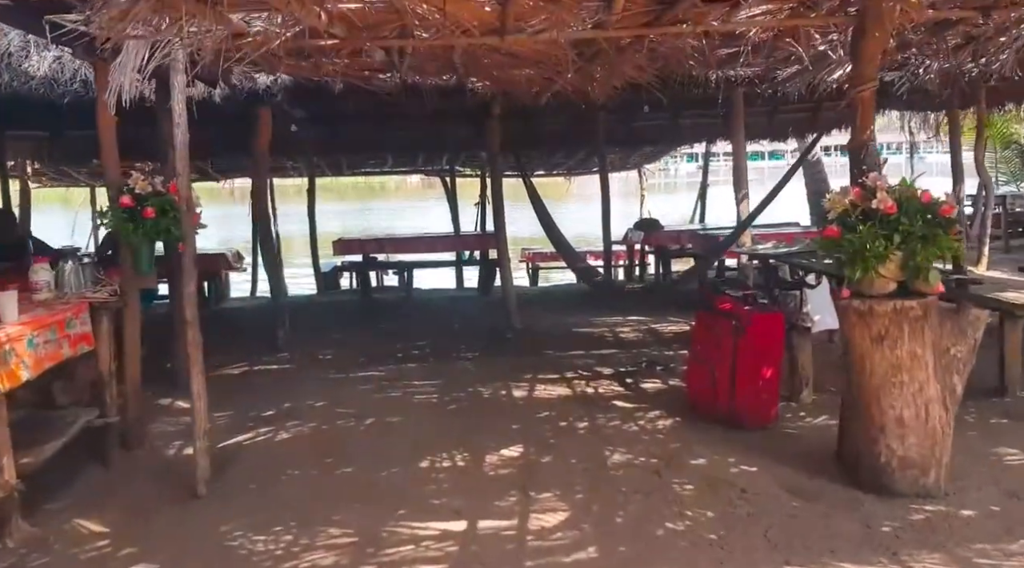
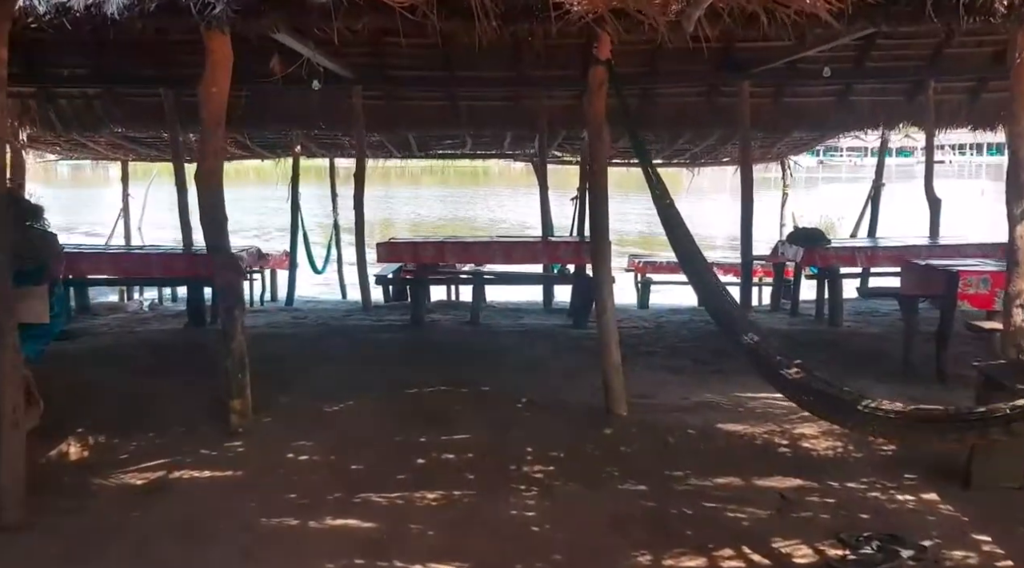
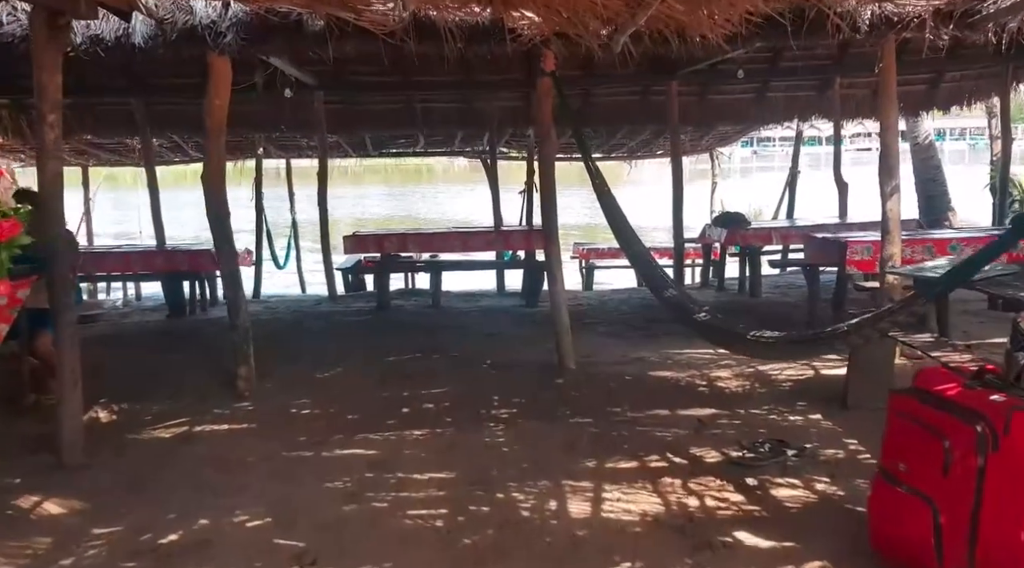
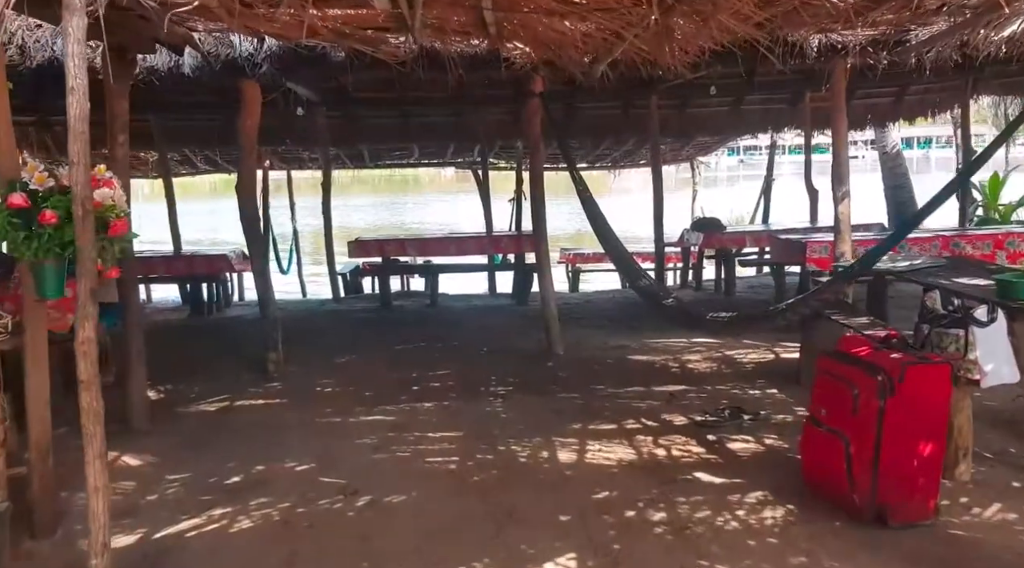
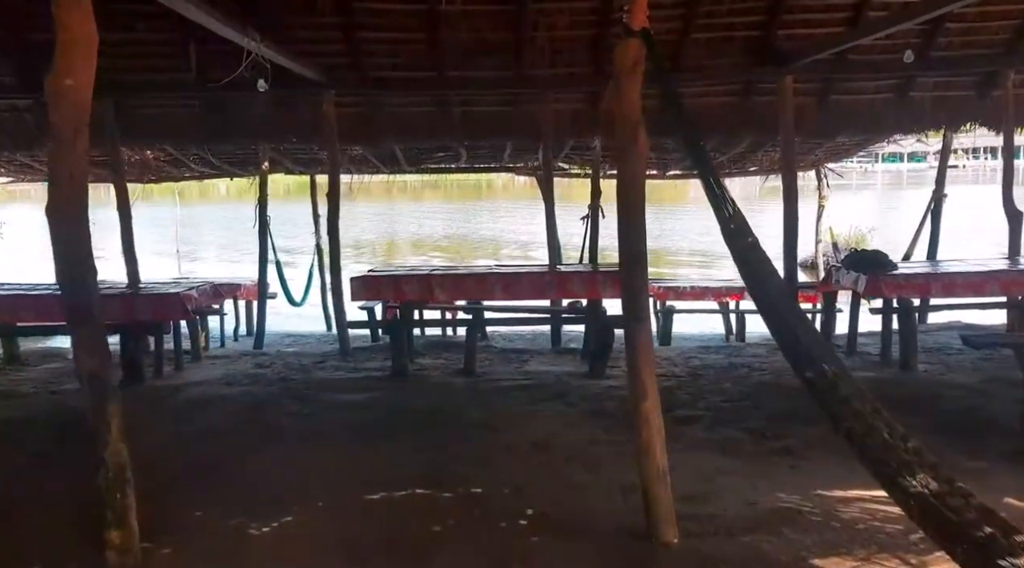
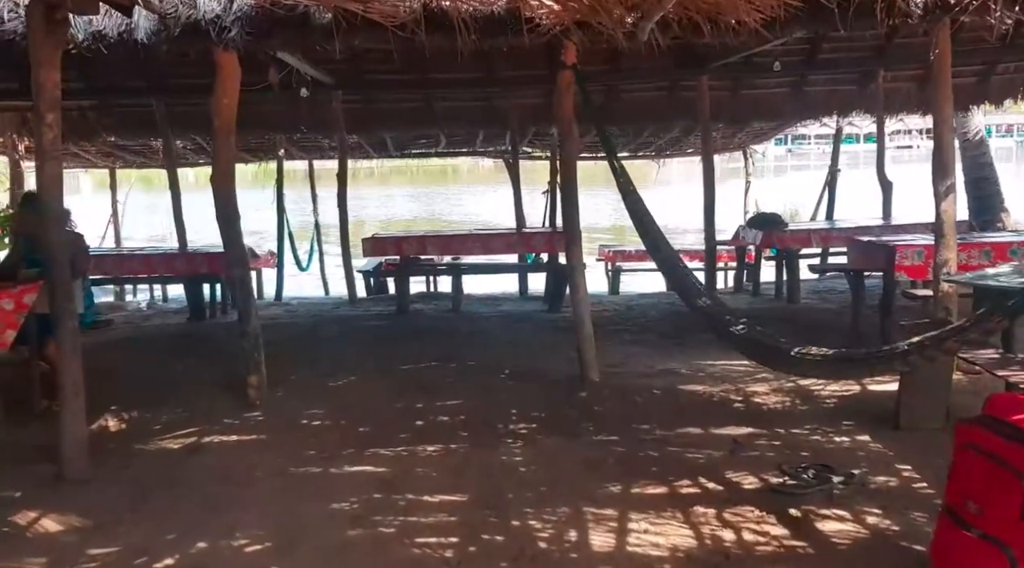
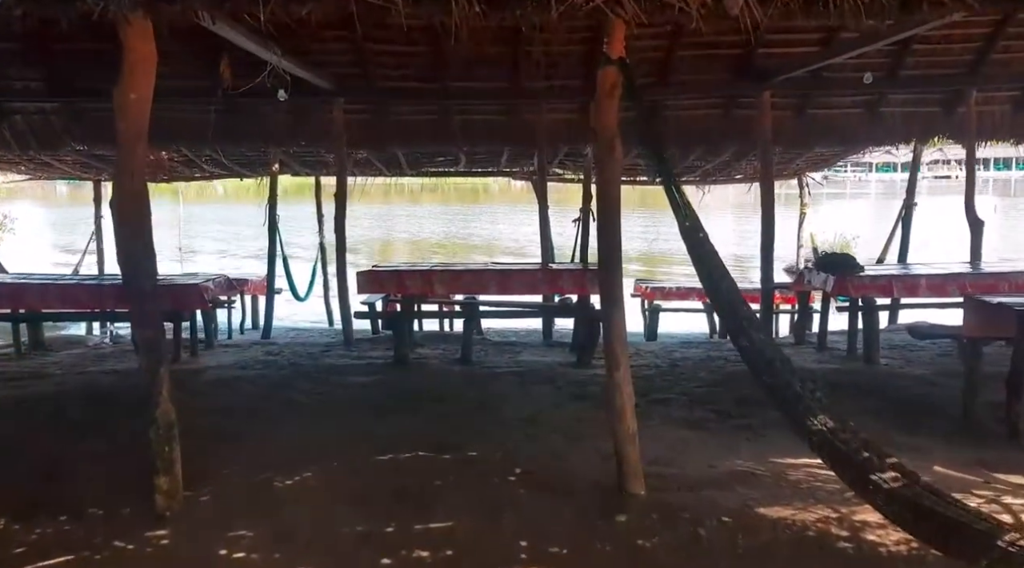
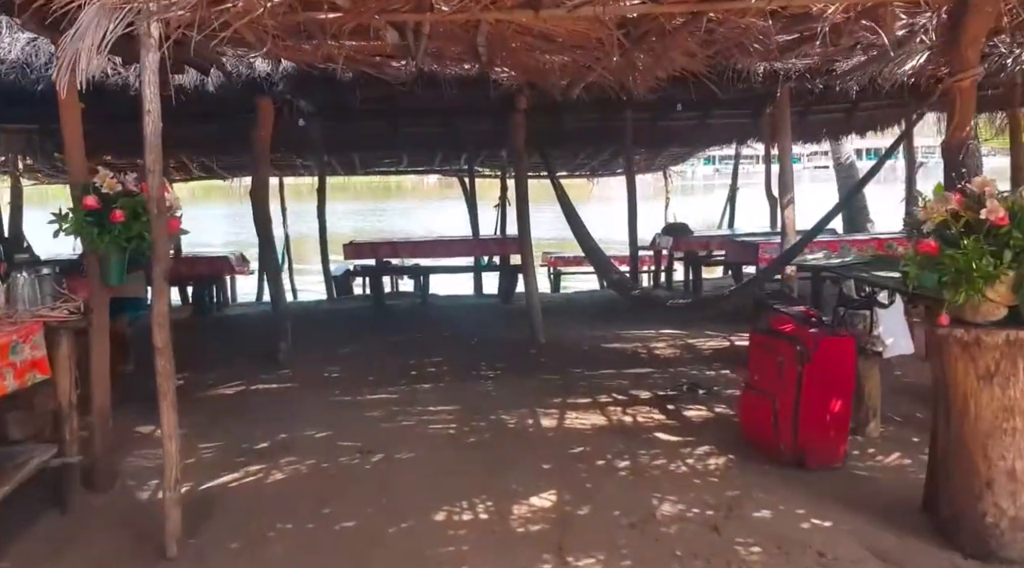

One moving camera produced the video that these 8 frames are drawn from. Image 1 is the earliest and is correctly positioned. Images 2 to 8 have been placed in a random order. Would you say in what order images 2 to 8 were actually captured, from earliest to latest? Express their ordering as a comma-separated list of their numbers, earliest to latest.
8, 4, 3, 6, 2, 7, 5
